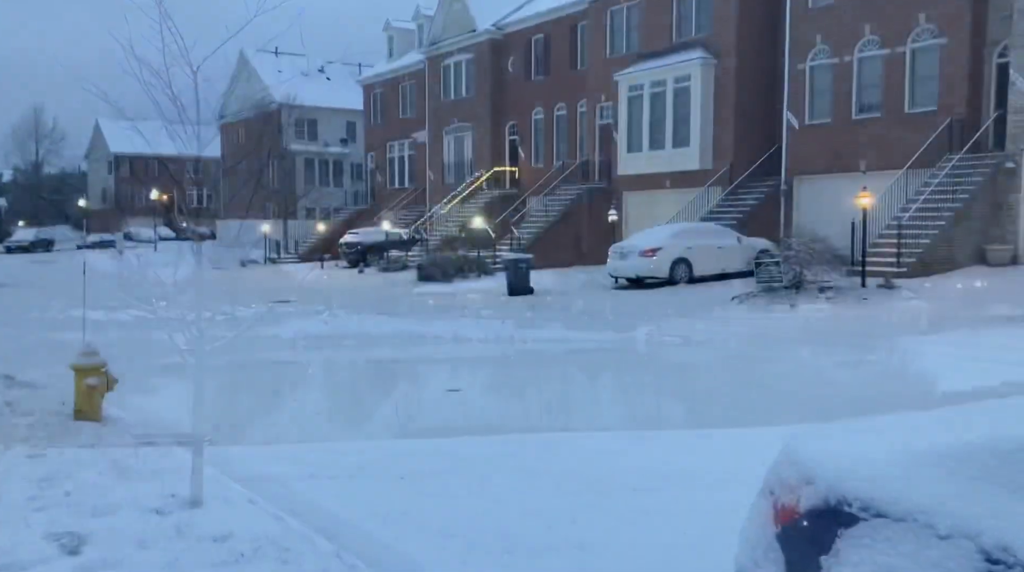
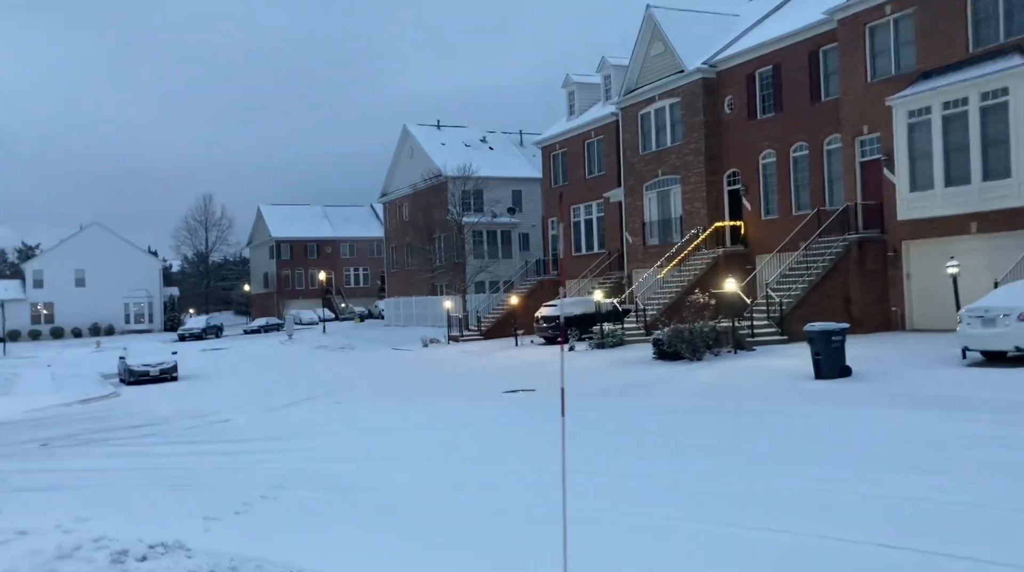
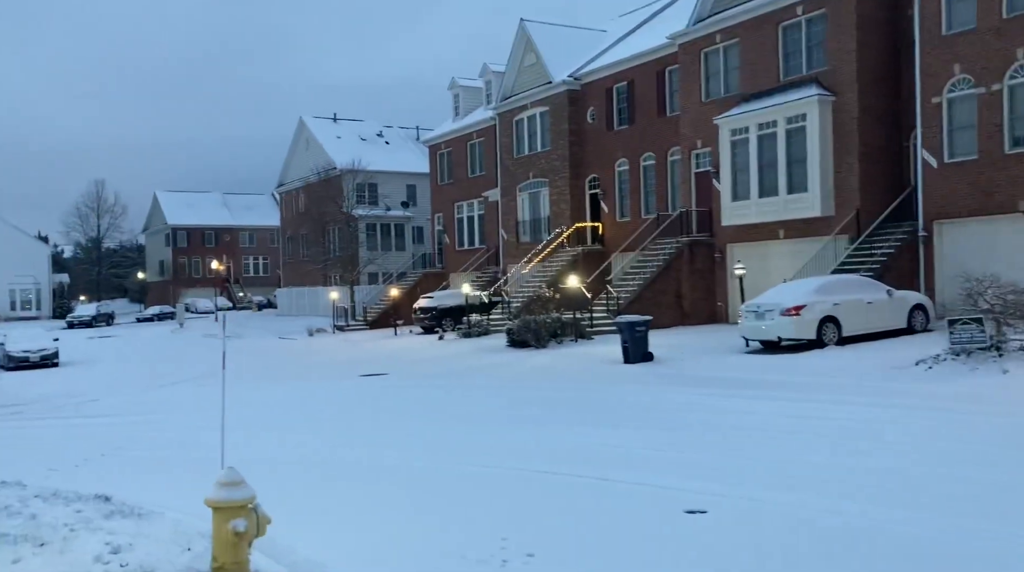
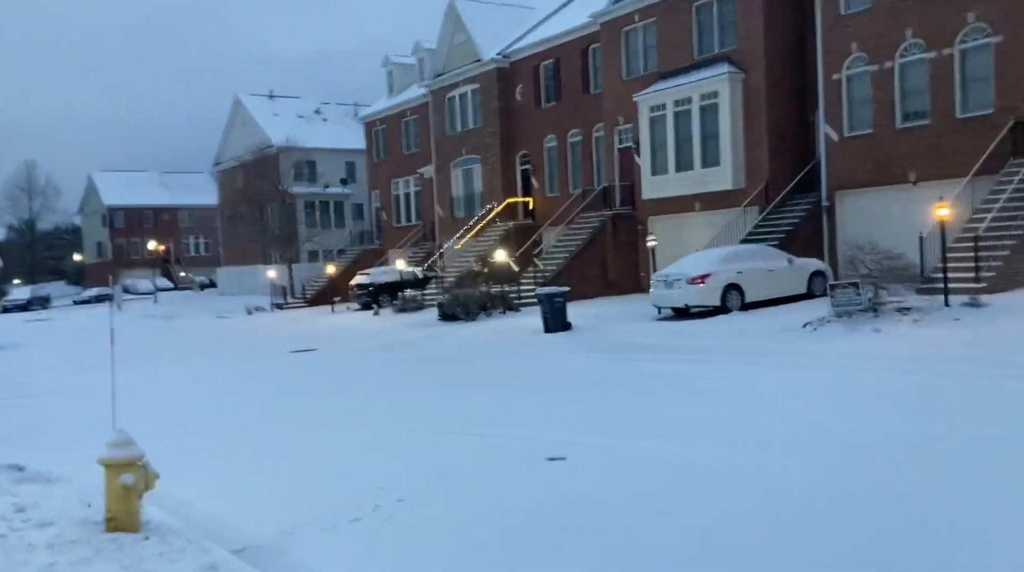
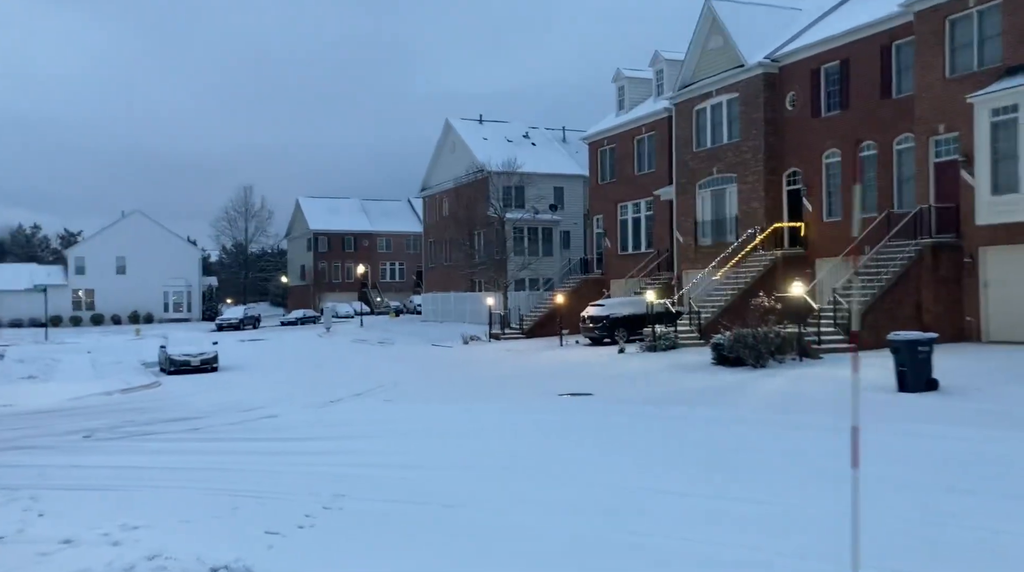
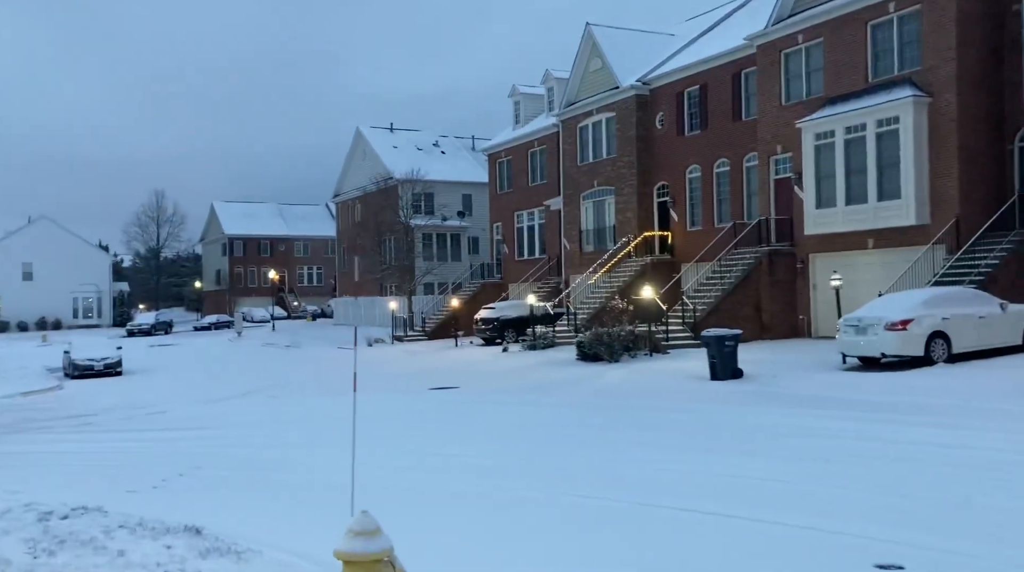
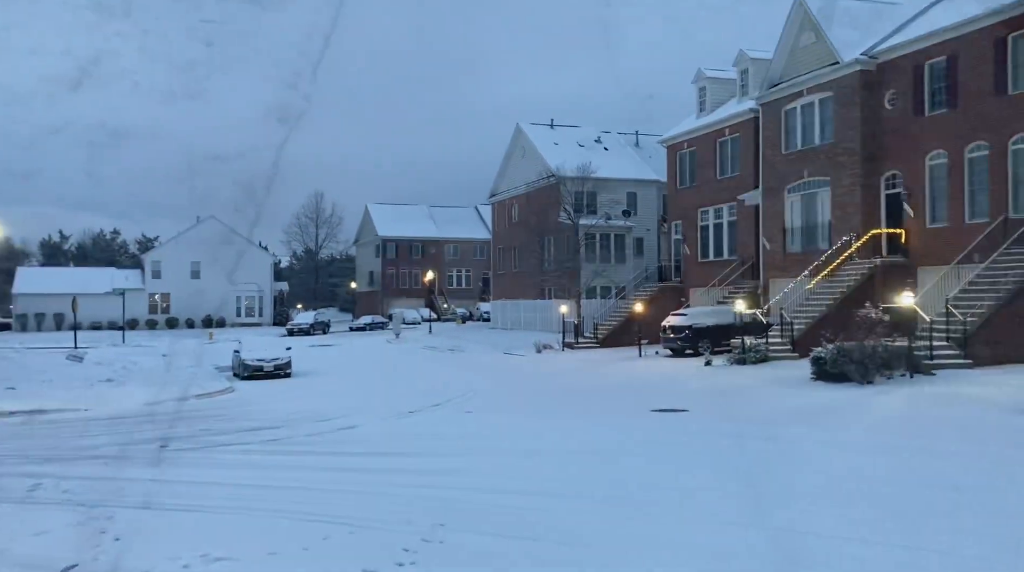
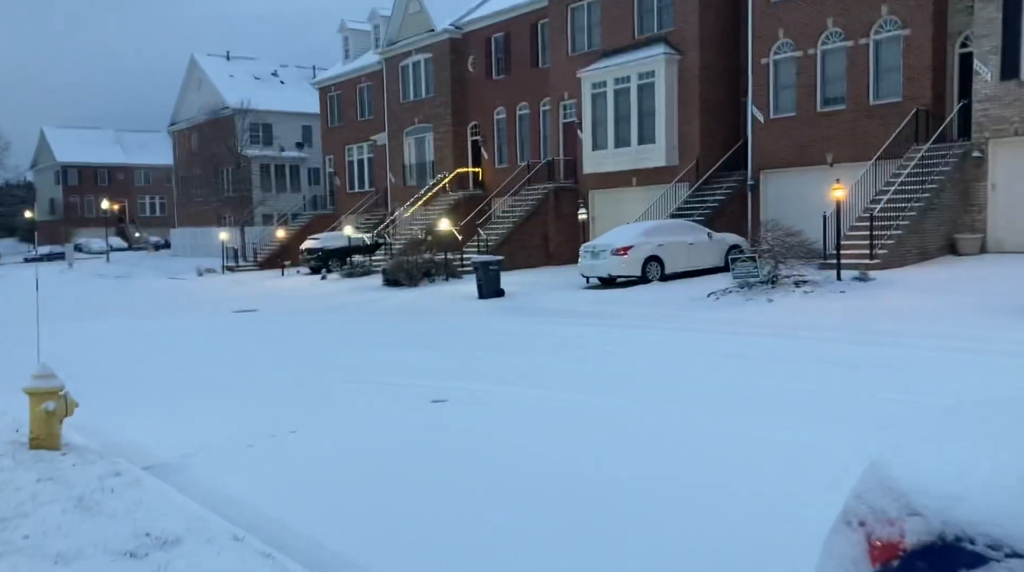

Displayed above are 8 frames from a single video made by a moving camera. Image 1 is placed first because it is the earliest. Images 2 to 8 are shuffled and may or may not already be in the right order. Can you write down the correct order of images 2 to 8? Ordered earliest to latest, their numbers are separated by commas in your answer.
8, 4, 3, 6, 2, 5, 7
